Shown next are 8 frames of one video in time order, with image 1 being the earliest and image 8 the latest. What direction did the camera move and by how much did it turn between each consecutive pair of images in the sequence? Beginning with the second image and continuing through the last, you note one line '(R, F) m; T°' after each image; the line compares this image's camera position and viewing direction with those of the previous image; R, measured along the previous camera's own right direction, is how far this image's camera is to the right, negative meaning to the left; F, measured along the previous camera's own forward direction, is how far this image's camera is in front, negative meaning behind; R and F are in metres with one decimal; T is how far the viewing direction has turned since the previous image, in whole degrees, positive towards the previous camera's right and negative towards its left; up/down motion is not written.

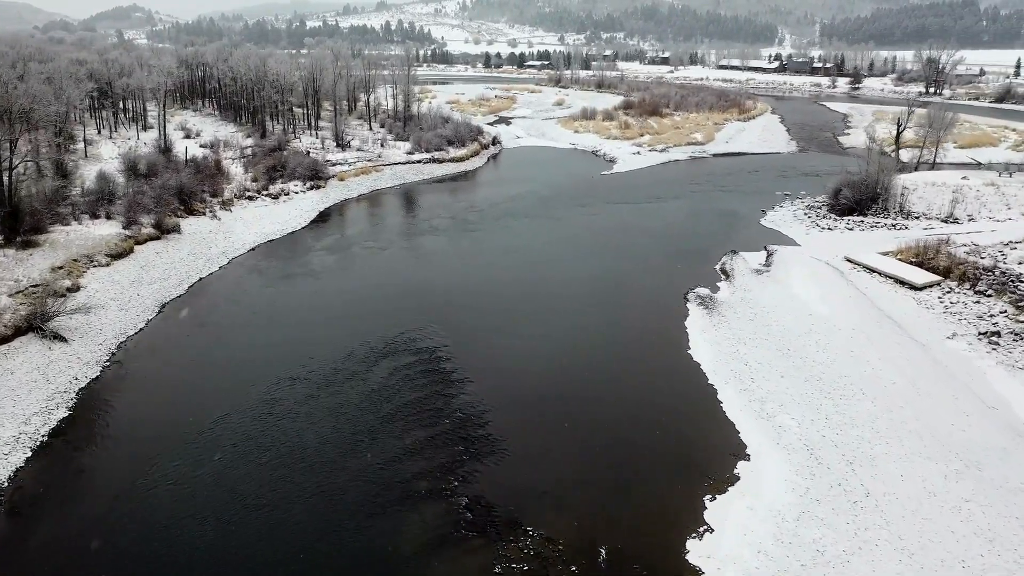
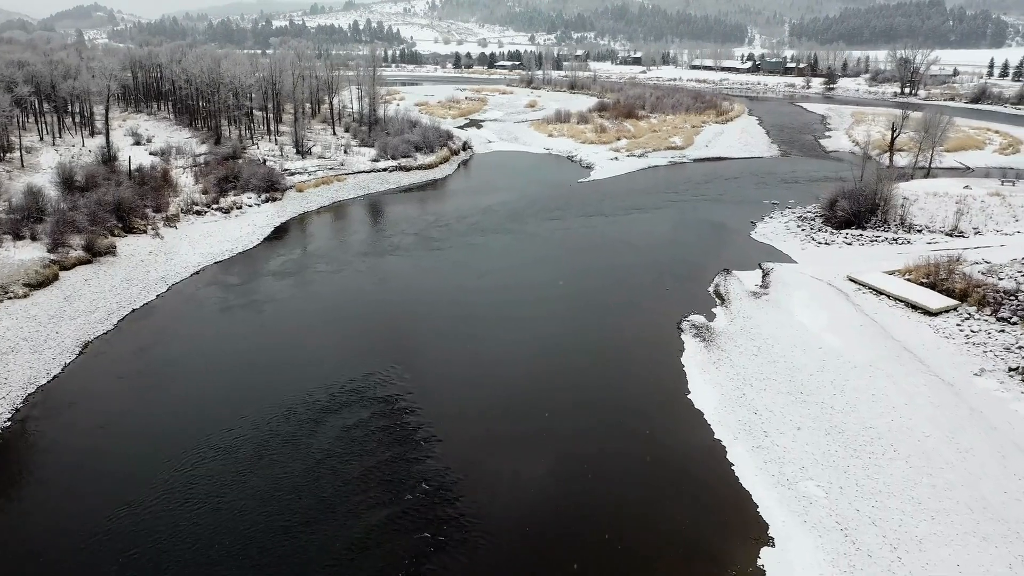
(0.0, +2.2) m; +2°
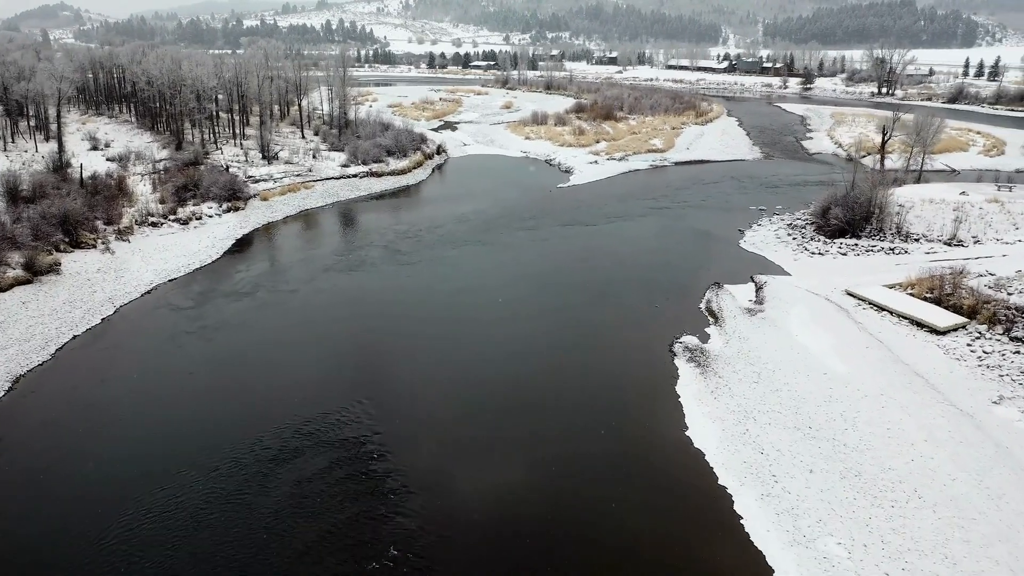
(0.0, +1.5) m; +2°
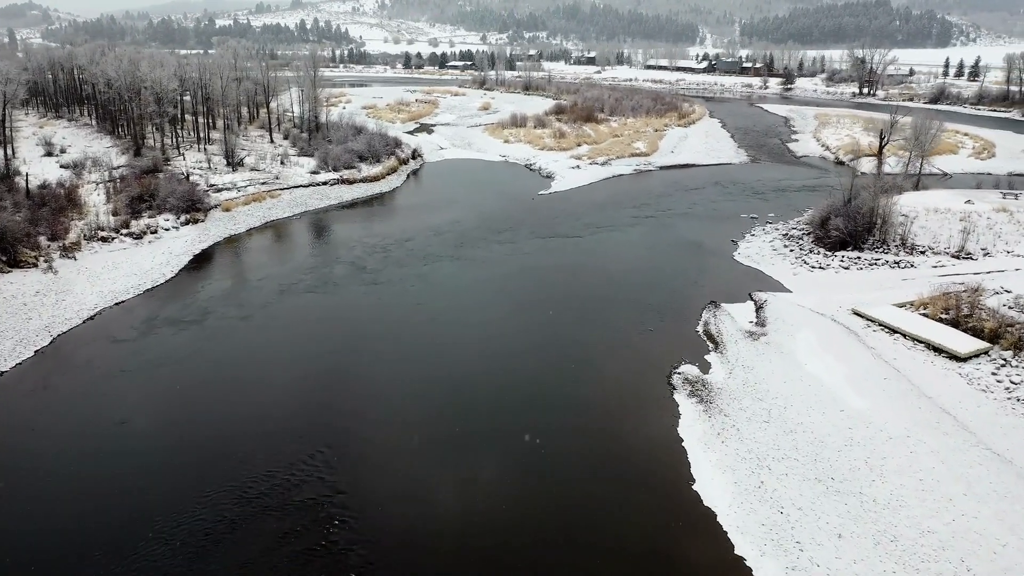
(0.0, +1.7) m; +1°
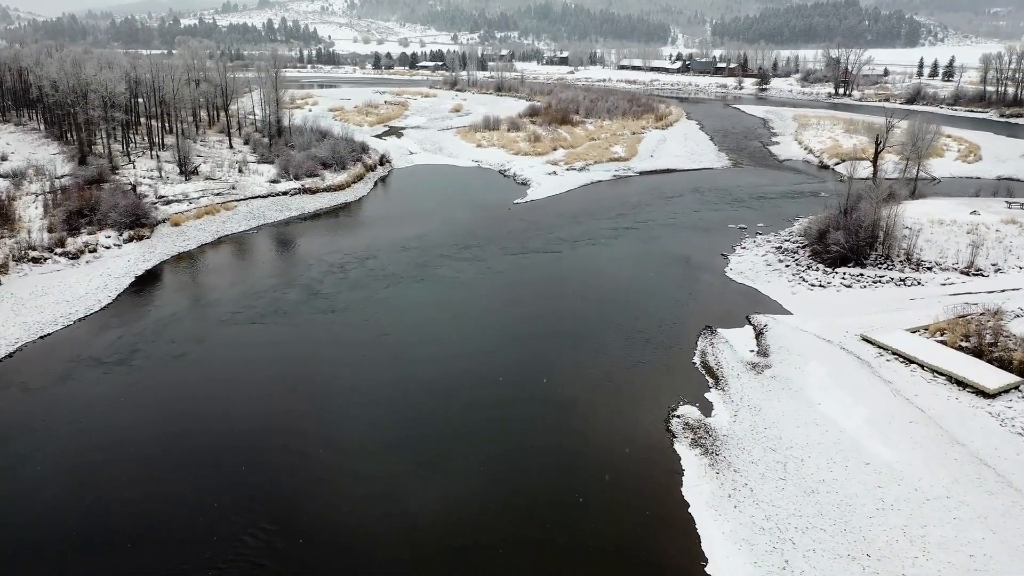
(0.0, +1.9) m; +2°
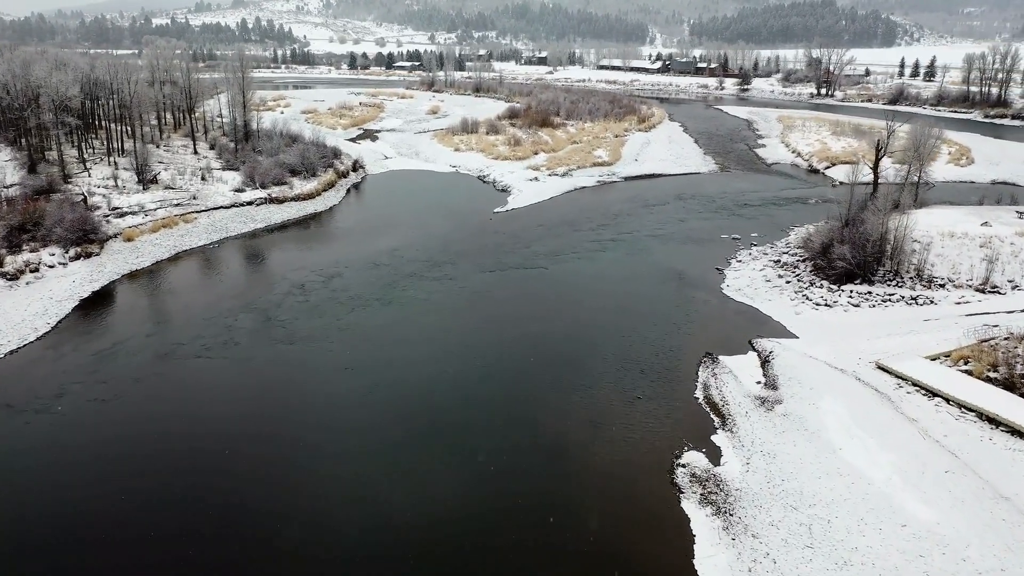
(0.0, +1.7) m; +1°
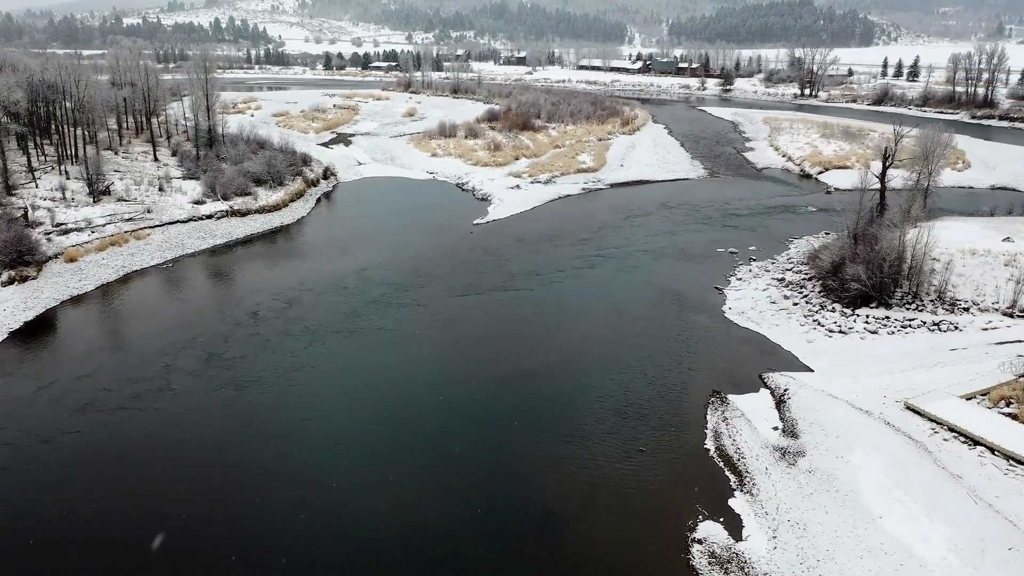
(0.0, +1.9) m; +1°
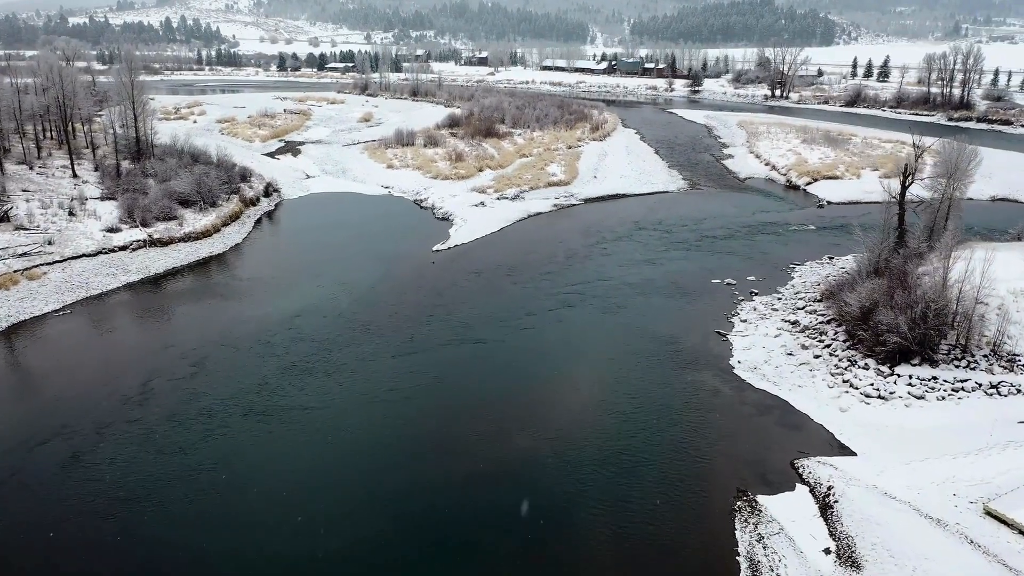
(0.0, +3.4) m; +2°
